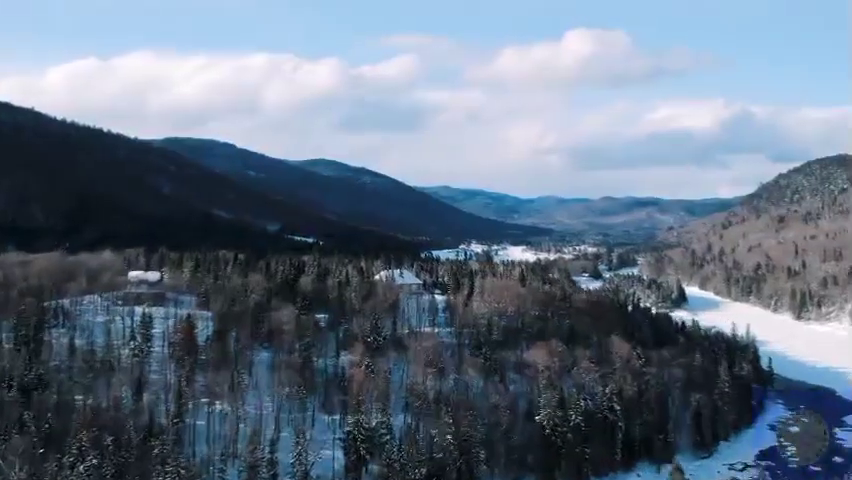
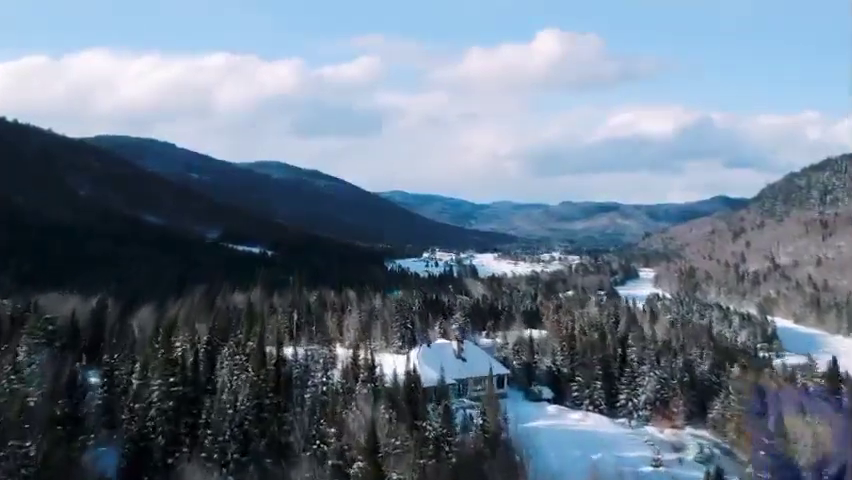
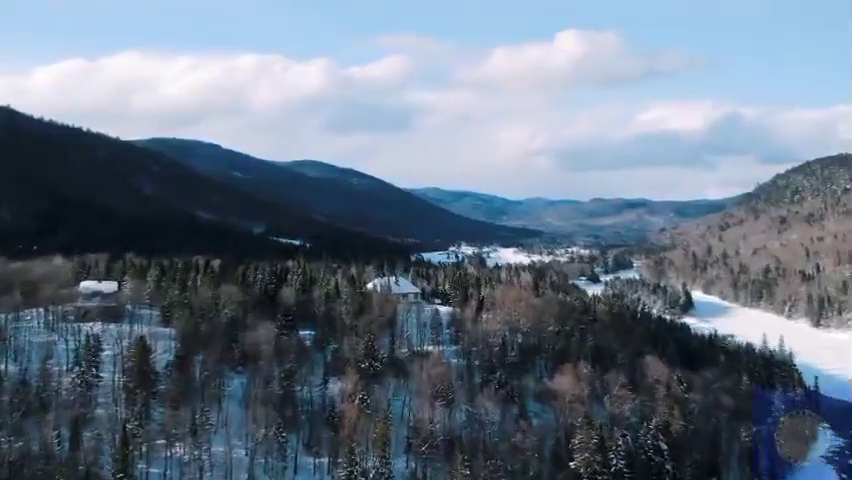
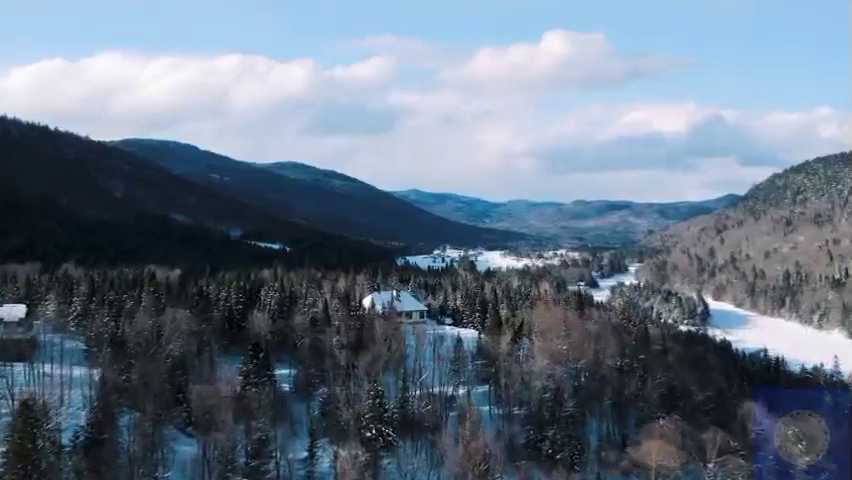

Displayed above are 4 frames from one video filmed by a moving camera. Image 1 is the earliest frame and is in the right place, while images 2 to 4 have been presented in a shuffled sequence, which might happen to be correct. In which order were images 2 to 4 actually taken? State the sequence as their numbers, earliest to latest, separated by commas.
3, 4, 2
